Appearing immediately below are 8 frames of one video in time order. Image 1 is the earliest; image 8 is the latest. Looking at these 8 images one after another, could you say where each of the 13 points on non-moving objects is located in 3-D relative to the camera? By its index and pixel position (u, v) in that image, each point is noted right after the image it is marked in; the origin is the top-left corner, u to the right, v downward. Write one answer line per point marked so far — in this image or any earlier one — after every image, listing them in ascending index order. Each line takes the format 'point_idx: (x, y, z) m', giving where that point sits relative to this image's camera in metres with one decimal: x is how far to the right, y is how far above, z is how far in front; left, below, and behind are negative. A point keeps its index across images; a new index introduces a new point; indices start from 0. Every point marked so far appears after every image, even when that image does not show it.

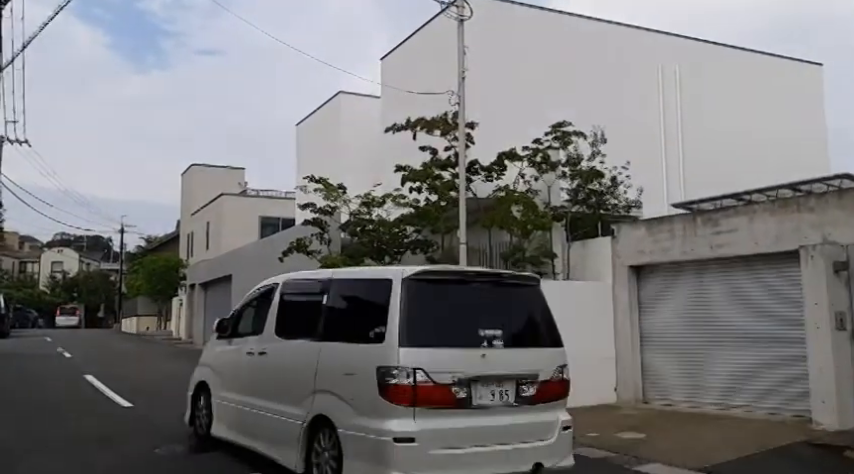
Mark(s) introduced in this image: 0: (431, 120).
0: (+0.1, +2.1, +13.9) m
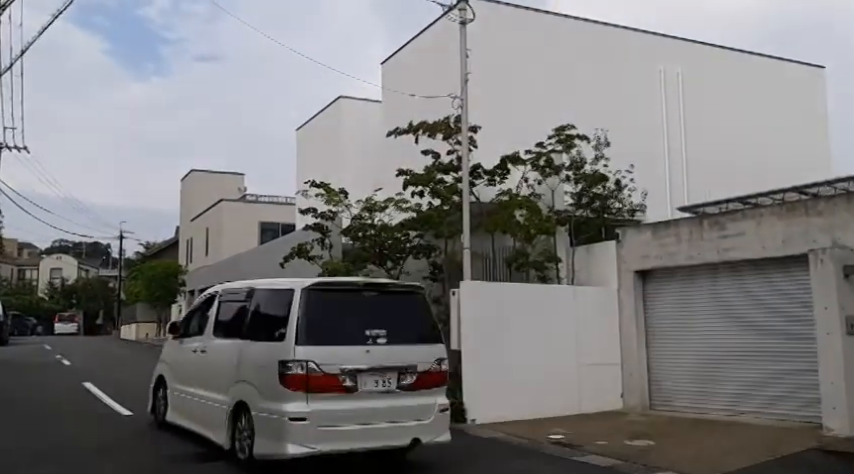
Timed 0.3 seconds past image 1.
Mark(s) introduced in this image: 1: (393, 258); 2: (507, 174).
0: (+0.1, +2.0, +13.7) m
1: (-0.6, -0.4, +14.0) m
2: (+1.4, +1.1, +13.7) m
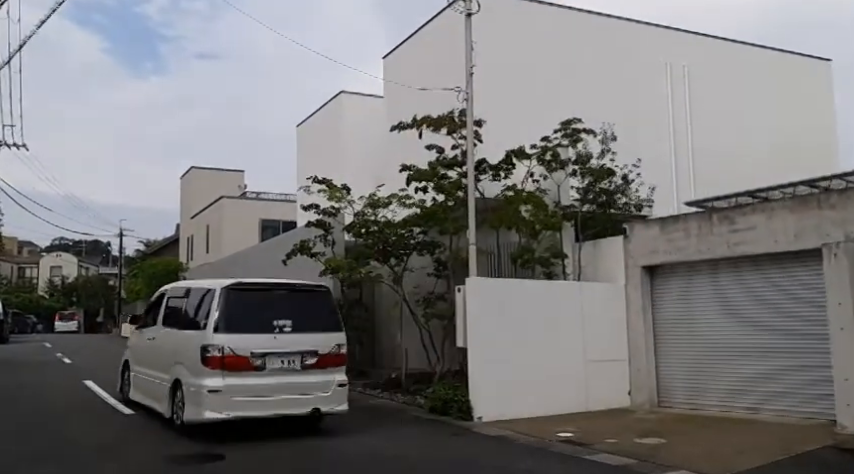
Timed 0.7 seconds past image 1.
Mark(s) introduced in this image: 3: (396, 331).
0: (+0.2, +2.1, +13.5) m
1: (-0.5, -0.3, +13.8) m
2: (+1.5, +1.2, +13.5) m
3: (-0.6, -1.9, +15.6) m
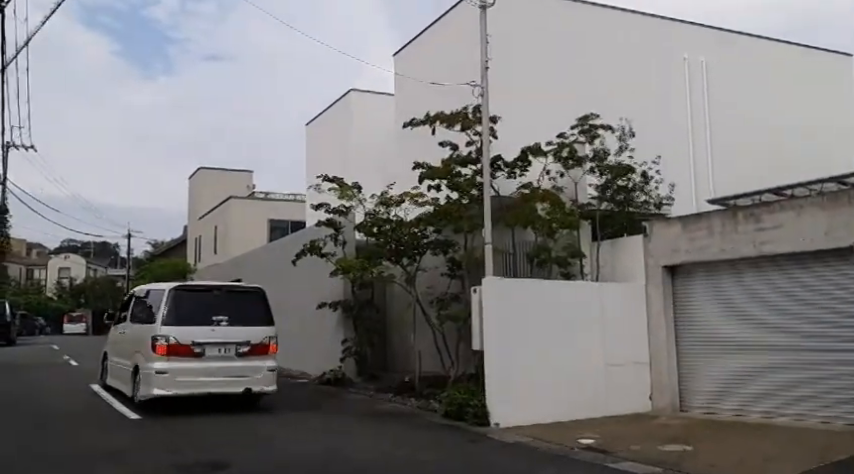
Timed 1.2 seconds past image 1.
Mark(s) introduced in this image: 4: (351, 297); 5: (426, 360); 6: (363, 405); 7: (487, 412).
0: (+0.4, +2.1, +13.2) m
1: (-0.3, -0.3, +13.5) m
2: (+1.7, +1.2, +13.2) m
3: (-0.3, -1.9, +15.3) m
4: (-1.5, -1.2, +15.5) m
5: (0.0, -2.3, +14.3) m
6: (-1.1, -2.8, +12.7) m
7: (+0.8, -2.5, +10.8) m
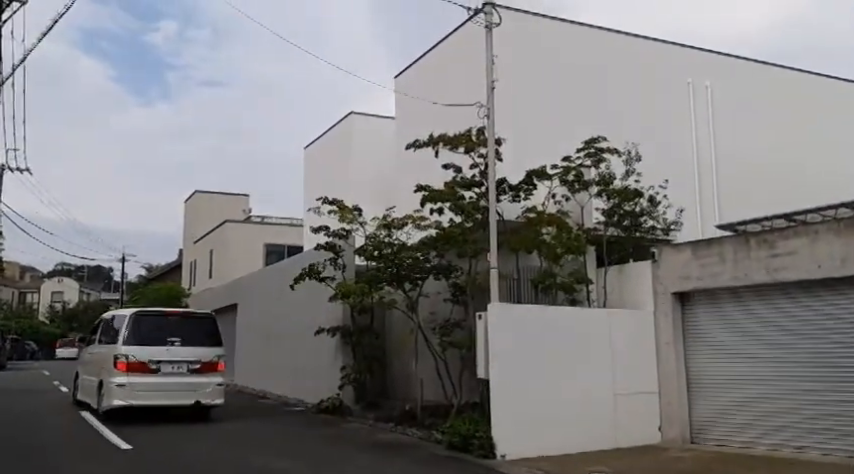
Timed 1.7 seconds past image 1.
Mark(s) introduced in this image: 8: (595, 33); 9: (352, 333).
0: (+0.5, +1.7, +12.9) m
1: (-0.3, -0.7, +13.1) m
2: (+1.8, +0.8, +12.9) m
3: (-0.3, -2.4, +14.9) m
4: (-1.5, -1.7, +15.2) m
5: (0.0, -2.7, +13.9) m
6: (-1.0, -3.2, +12.3) m
7: (+0.9, -2.8, +10.4) m
8: (+3.7, +4.5, +17.0) m
9: (-1.5, -1.9, +14.8) m
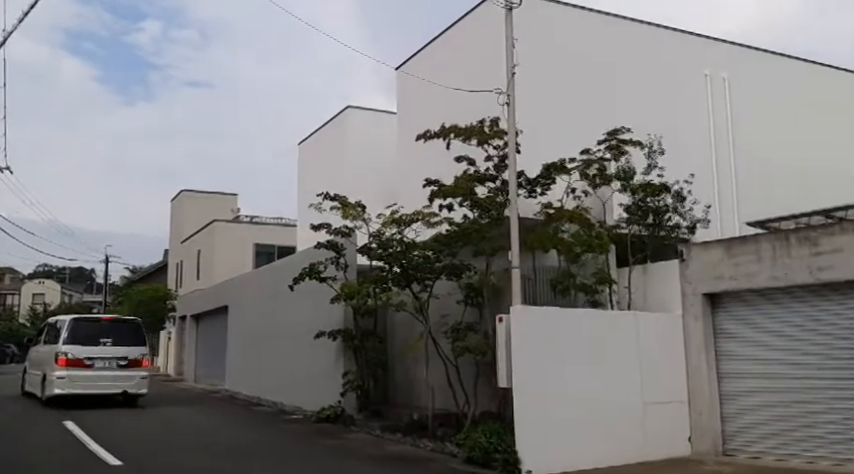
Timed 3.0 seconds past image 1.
0: (+0.6, +1.7, +12.1) m
1: (-0.1, -0.7, +12.3) m
2: (+2.0, +0.8, +12.1) m
3: (-0.2, -2.4, +14.0) m
4: (-1.4, -1.7, +14.3) m
5: (+0.2, -2.7, +13.1) m
6: (-0.9, -3.1, +11.4) m
7: (+1.1, -2.8, +9.5) m
8: (+3.8, +4.6, +16.2) m
9: (-1.3, -1.8, +13.9) m
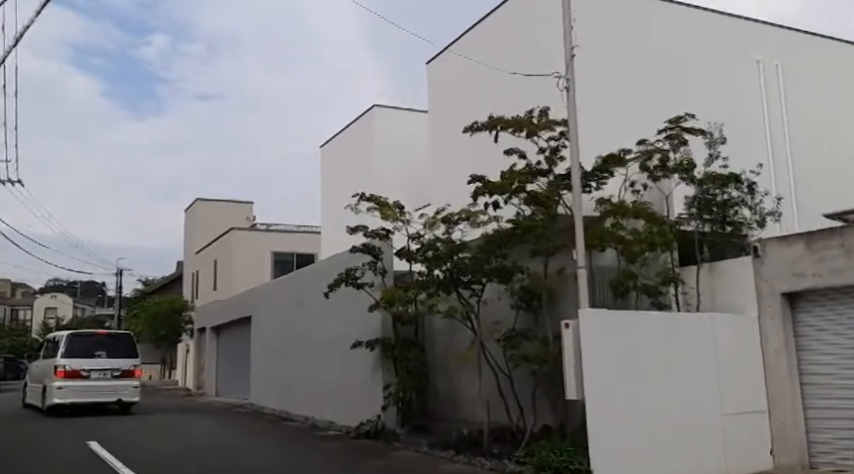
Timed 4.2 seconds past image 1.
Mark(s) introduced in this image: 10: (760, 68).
0: (+1.3, +1.7, +11.2) m
1: (+0.6, -0.7, +11.4) m
2: (+2.7, +0.9, +11.2) m
3: (+0.6, -2.4, +13.1) m
4: (-0.6, -1.7, +13.4) m
5: (+1.0, -2.7, +12.2) m
6: (-0.1, -3.2, +10.5) m
7: (+1.8, -2.7, +8.6) m
8: (+4.5, +4.6, +15.4) m
9: (-0.6, -1.9, +13.1) m
10: (+6.8, +3.5, +15.9) m
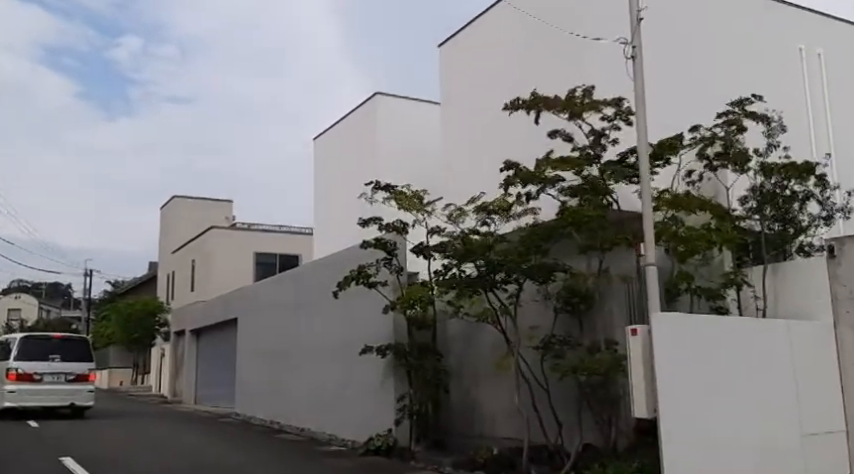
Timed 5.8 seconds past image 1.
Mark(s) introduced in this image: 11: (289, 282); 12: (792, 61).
0: (+1.8, +1.8, +10.0) m
1: (+1.0, -0.6, +10.1) m
2: (+3.1, +0.9, +10.0) m
3: (+0.9, -2.3, +11.8) m
4: (-0.3, -1.6, +12.0) m
5: (+1.3, -2.6, +10.9) m
6: (+0.3, -3.0, +9.1) m
7: (+2.3, -2.6, +7.3) m
8: (+4.8, +4.6, +14.2) m
9: (-0.3, -1.8, +11.7) m
10: (+7.1, +3.4, +14.9) m
11: (-3.1, -1.0, +17.0) m
12: (+6.9, +3.3, +14.8) m
